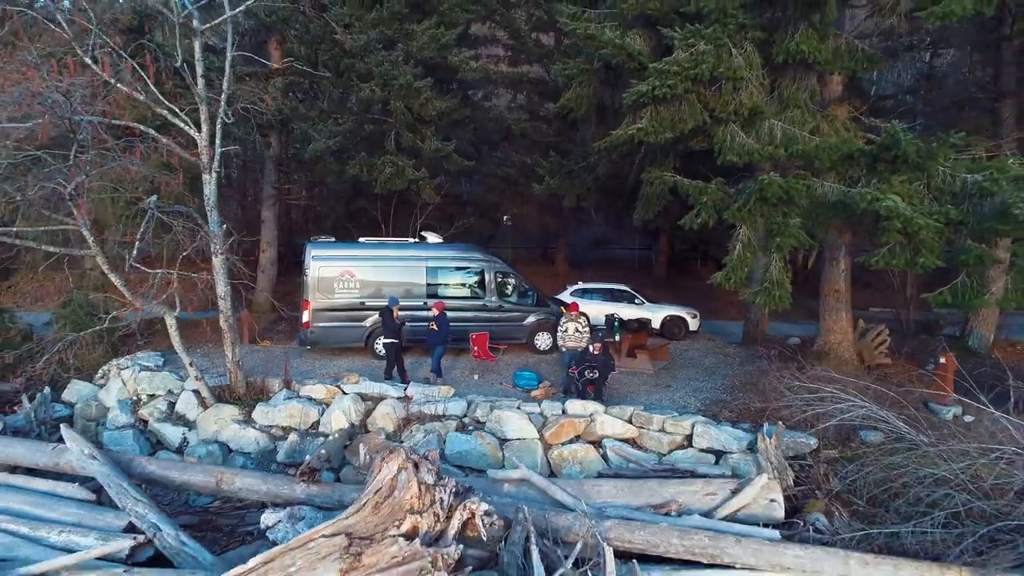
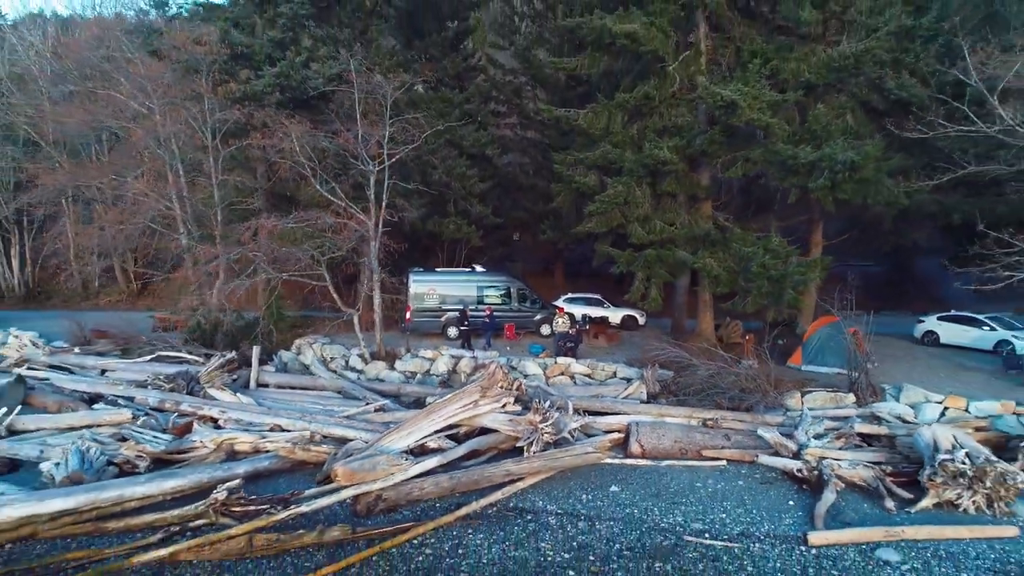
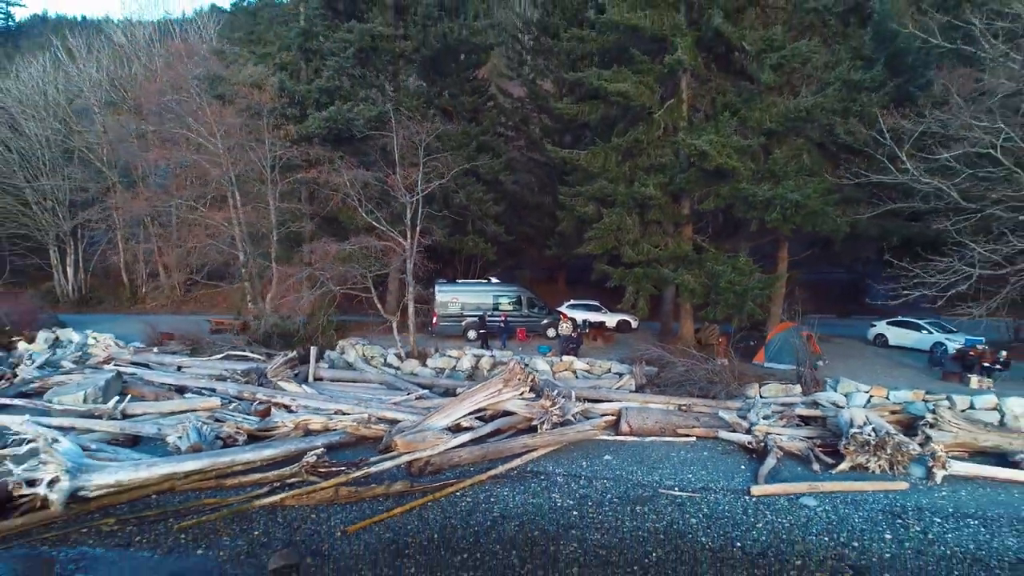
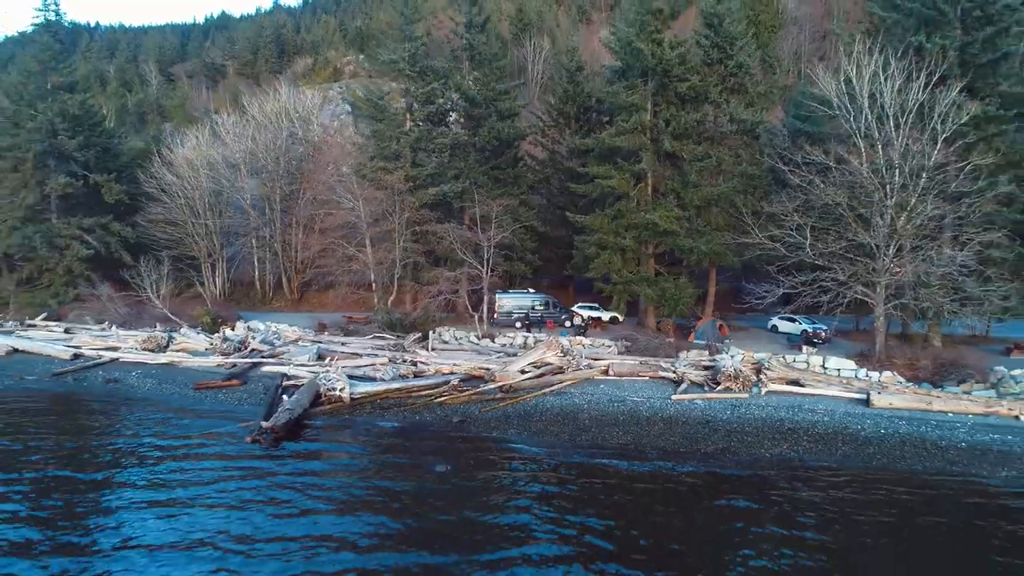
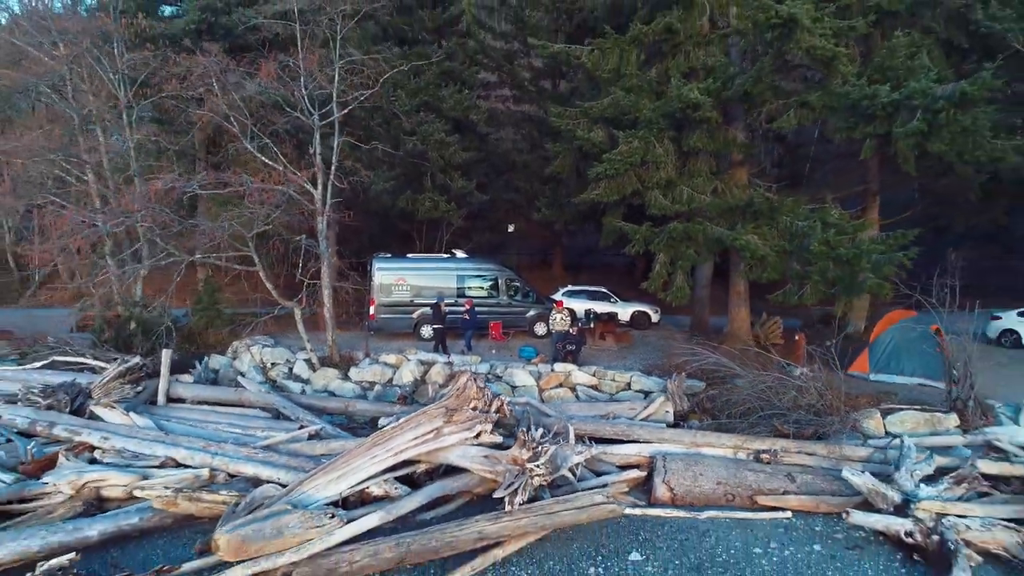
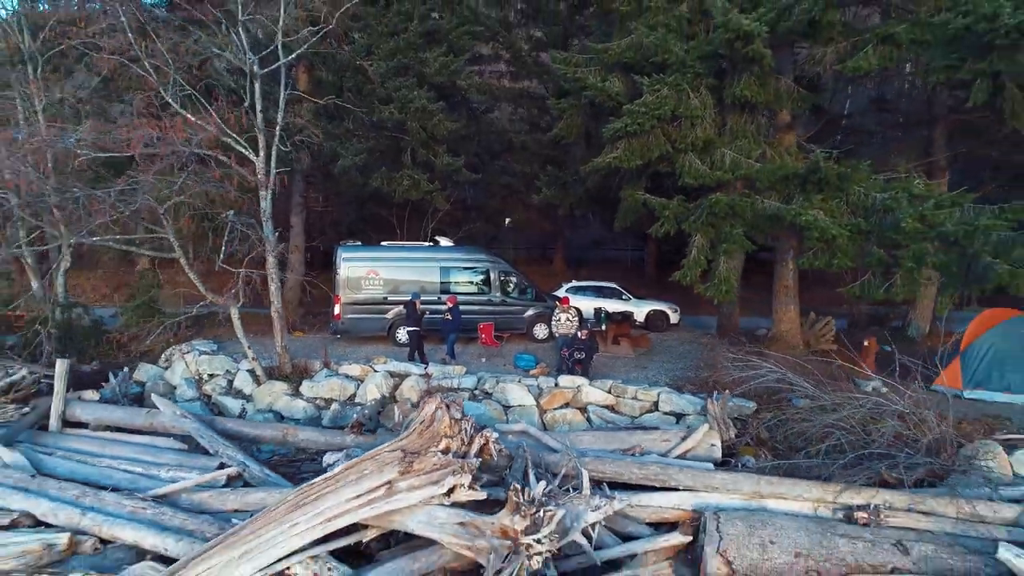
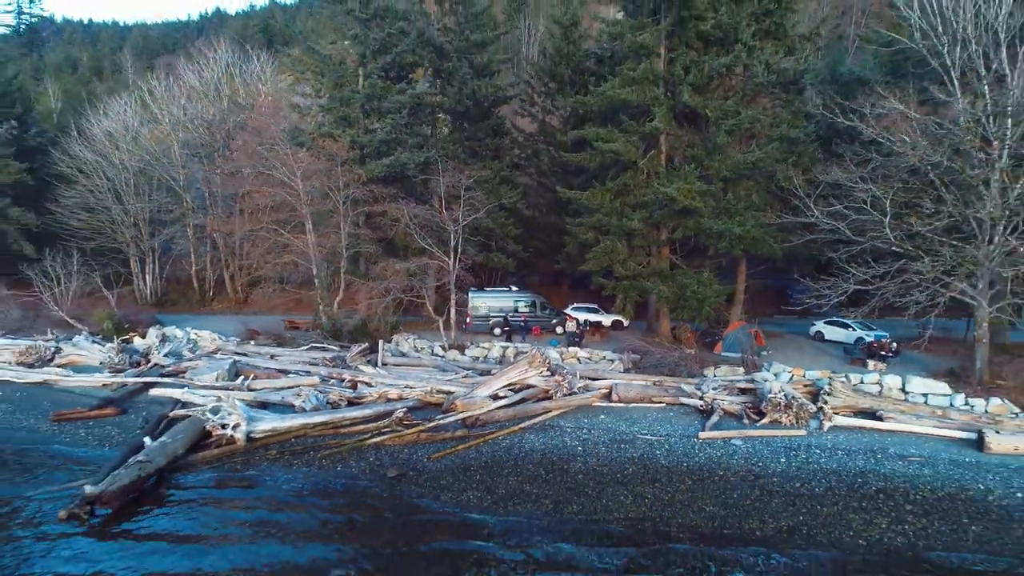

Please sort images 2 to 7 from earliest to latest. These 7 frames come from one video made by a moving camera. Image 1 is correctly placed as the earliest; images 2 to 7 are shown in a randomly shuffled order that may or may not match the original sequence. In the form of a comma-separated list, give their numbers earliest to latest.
6, 5, 2, 3, 7, 4
